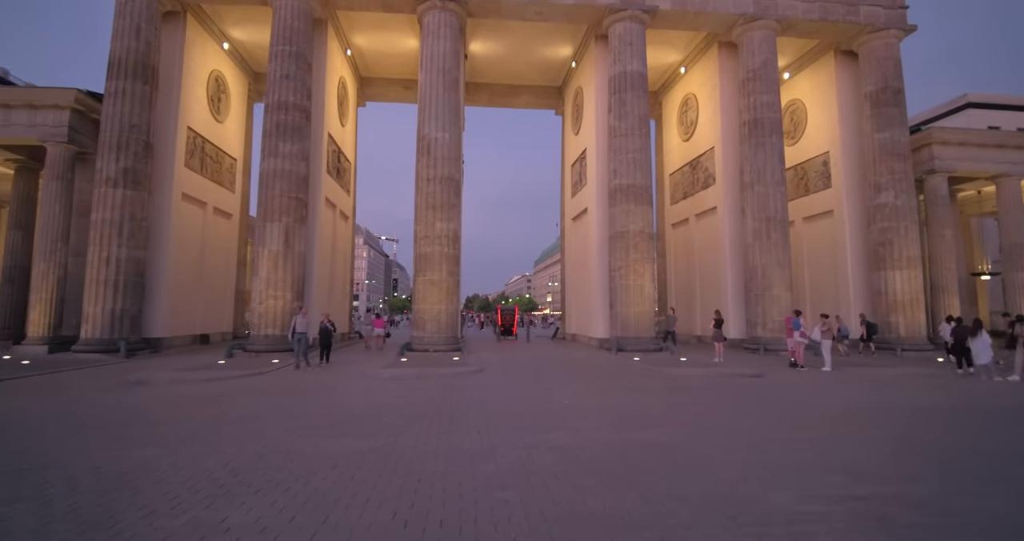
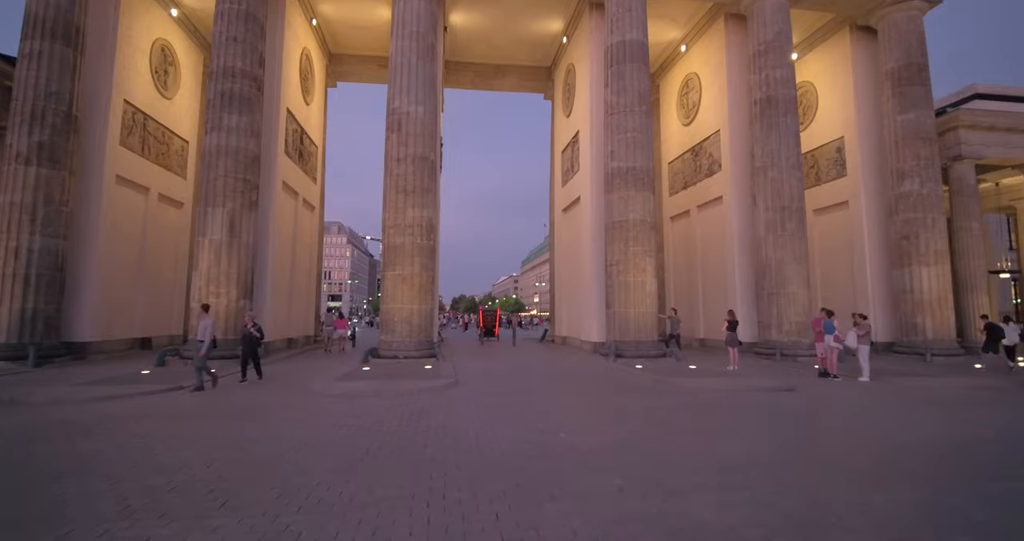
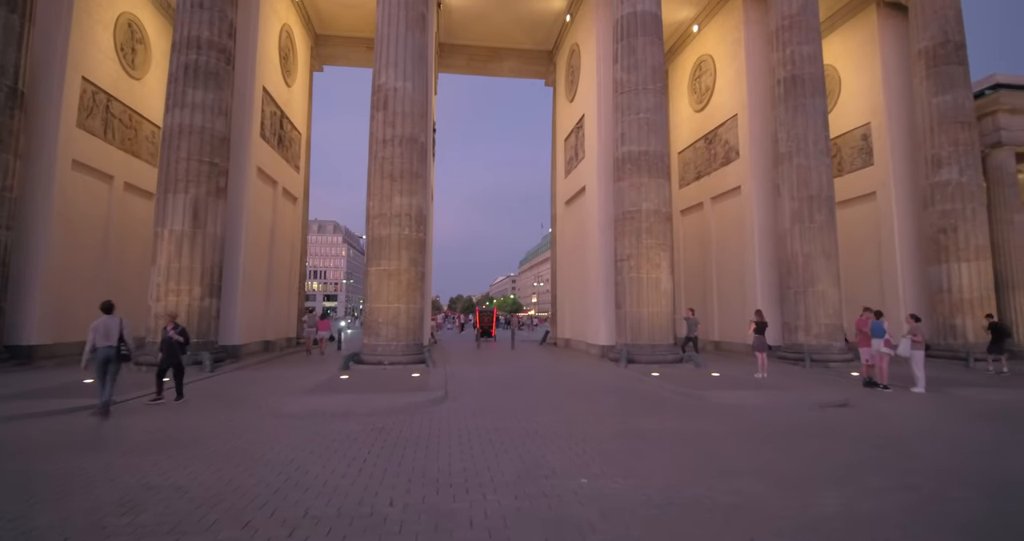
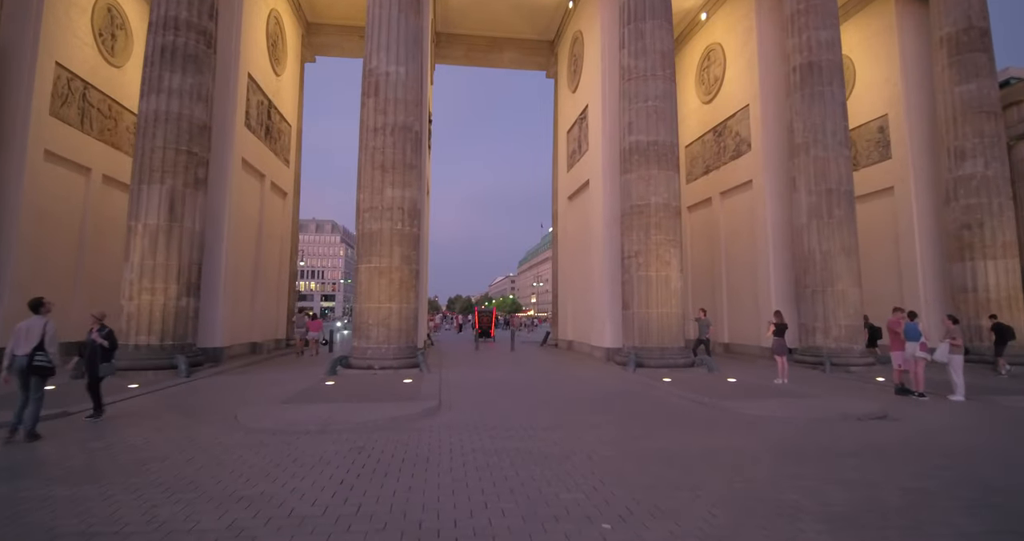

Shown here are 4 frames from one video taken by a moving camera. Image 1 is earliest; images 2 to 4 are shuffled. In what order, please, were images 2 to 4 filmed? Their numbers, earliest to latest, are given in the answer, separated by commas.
2, 3, 4
